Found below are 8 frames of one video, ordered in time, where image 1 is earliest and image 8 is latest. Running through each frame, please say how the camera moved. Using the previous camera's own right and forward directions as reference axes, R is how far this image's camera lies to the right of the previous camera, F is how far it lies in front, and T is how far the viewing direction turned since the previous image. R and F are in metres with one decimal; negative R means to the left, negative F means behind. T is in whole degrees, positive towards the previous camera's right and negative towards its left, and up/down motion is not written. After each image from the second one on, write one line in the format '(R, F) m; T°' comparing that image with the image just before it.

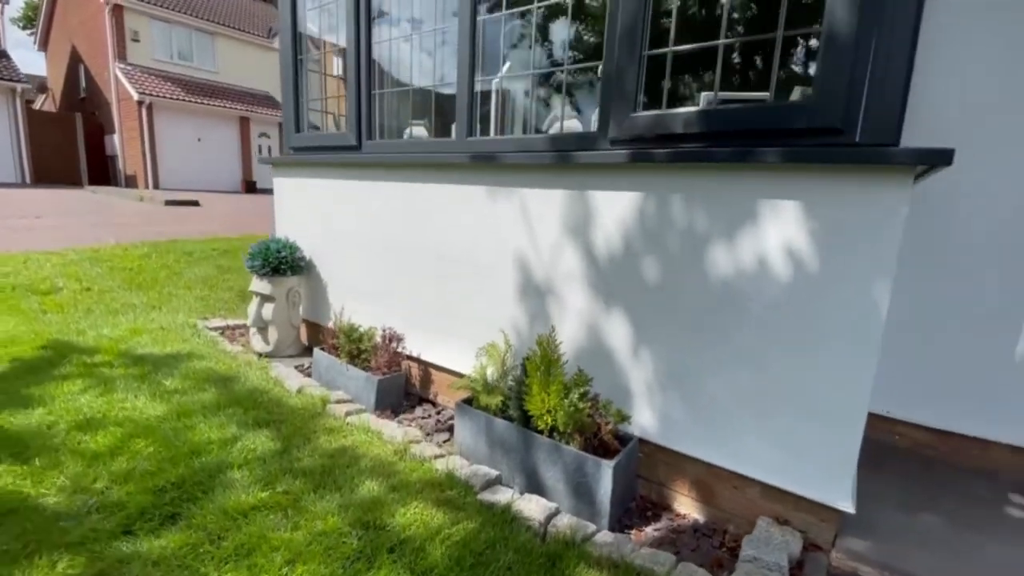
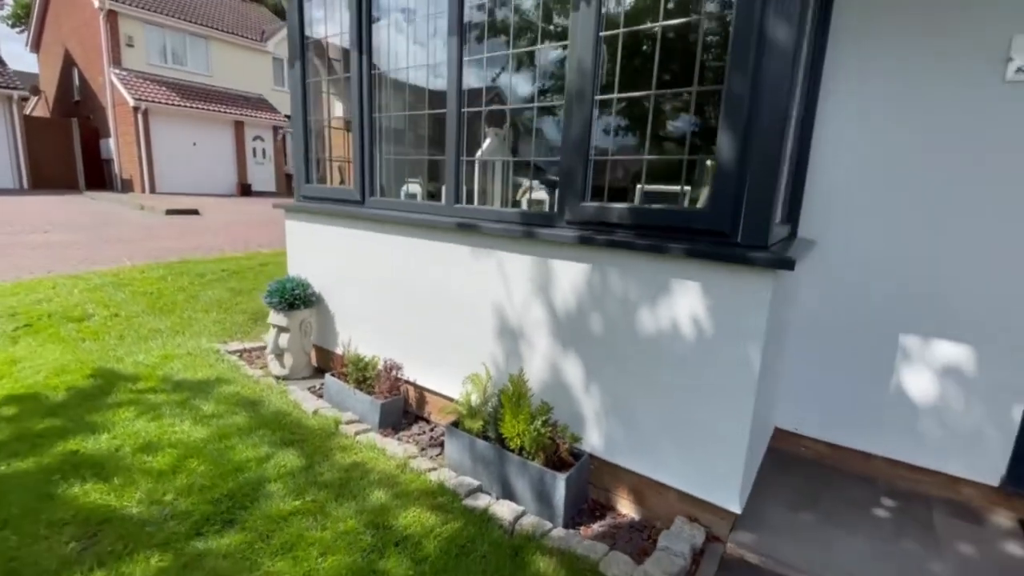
(+0.1, -0.4) m; +1°
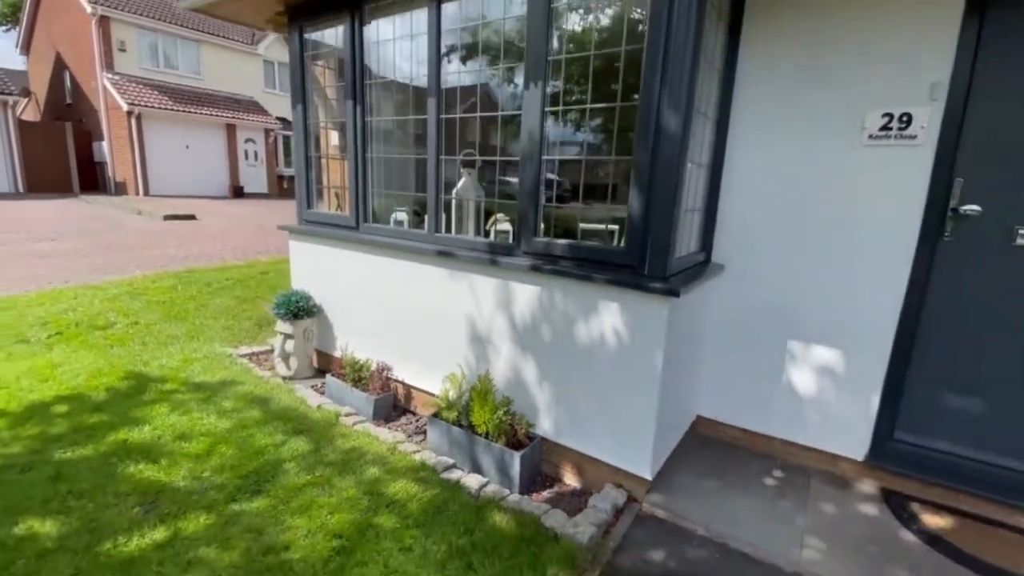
(+0.1, -0.5) m; +1°
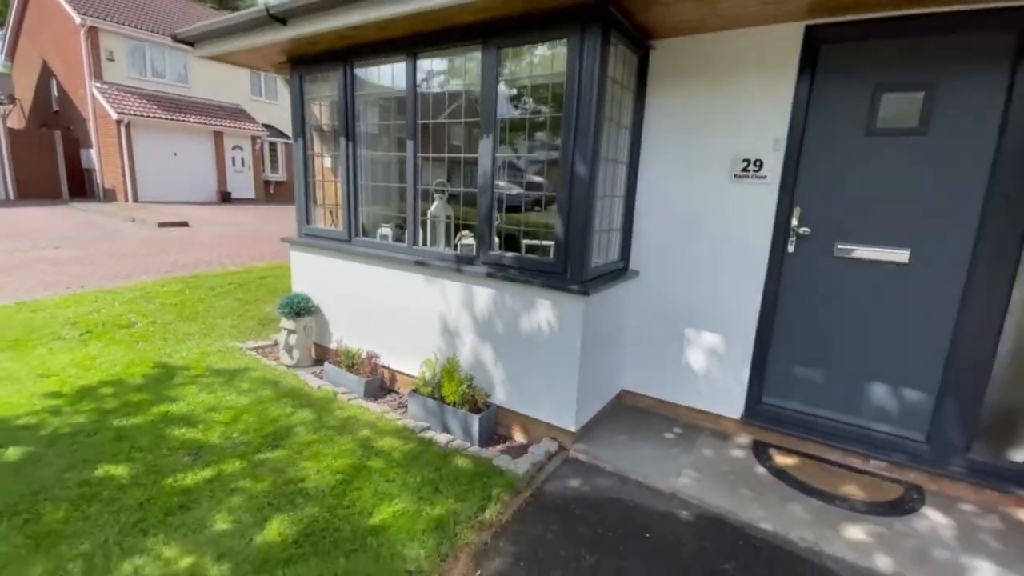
(+0.2, -0.8) m; +2°
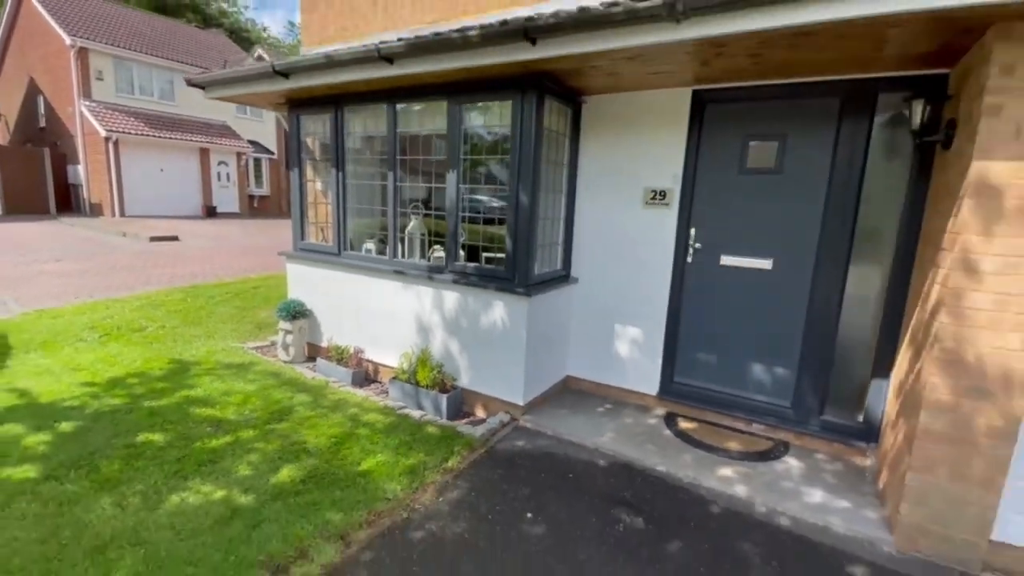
(+0.2, -0.8) m; +2°
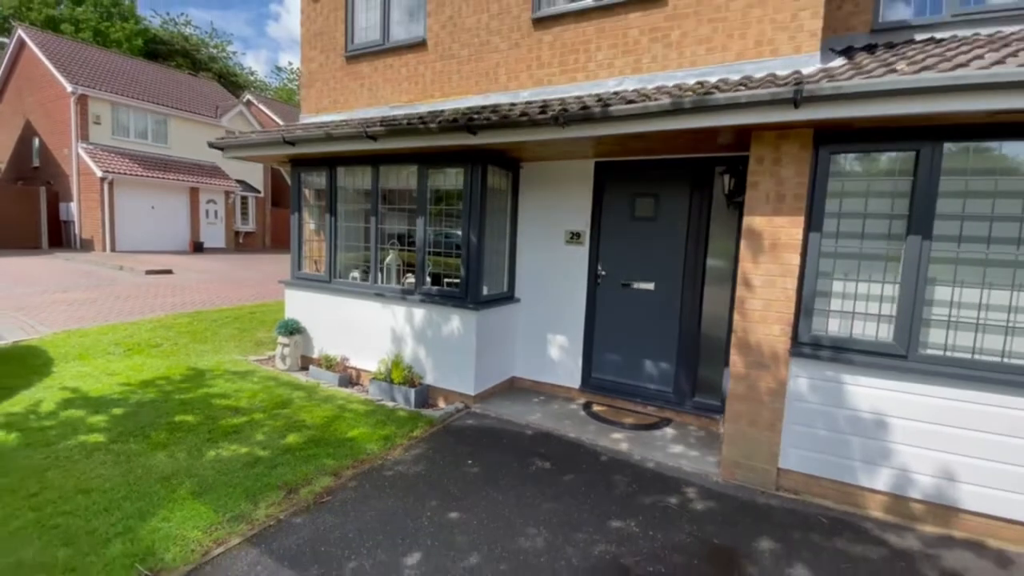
(+0.3, -1.3) m; +2°
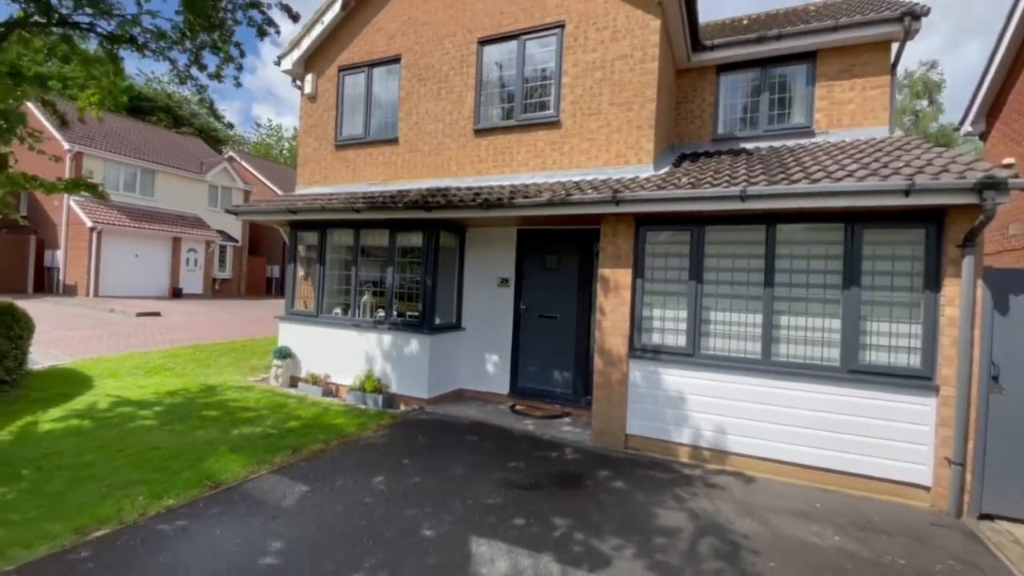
(+0.4, -2.0) m; +3°
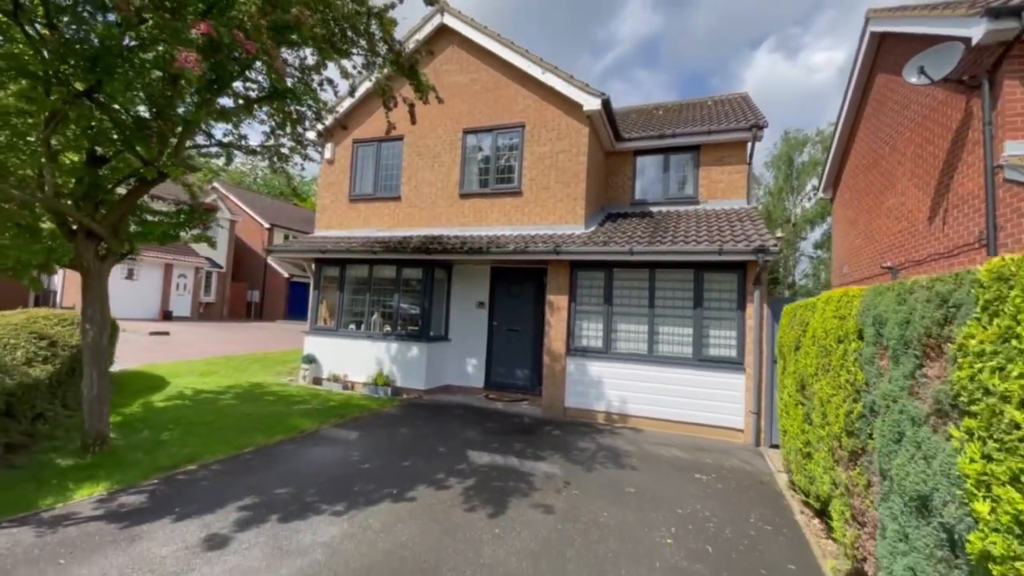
(-0.2, -2.9) m; +4°
